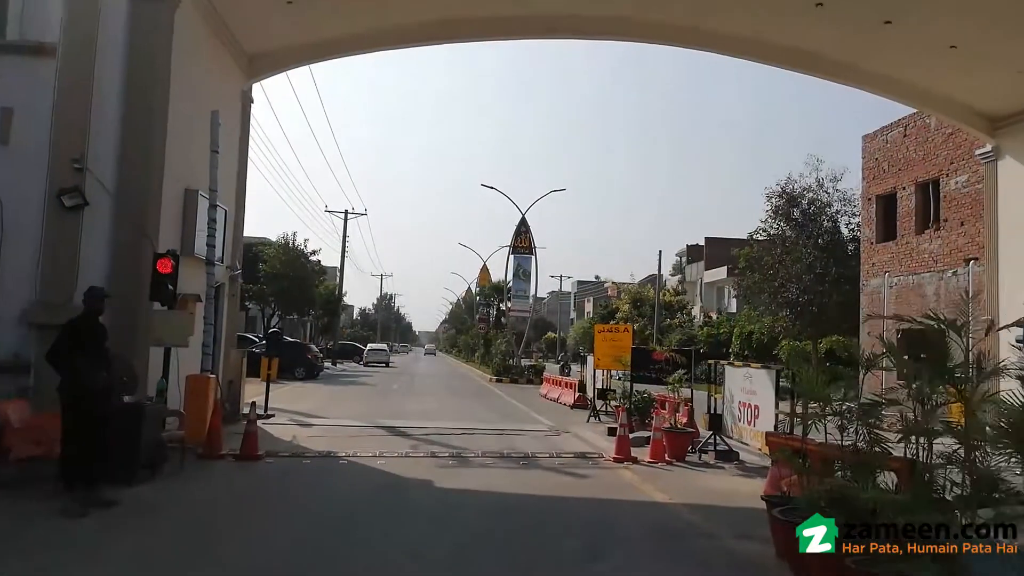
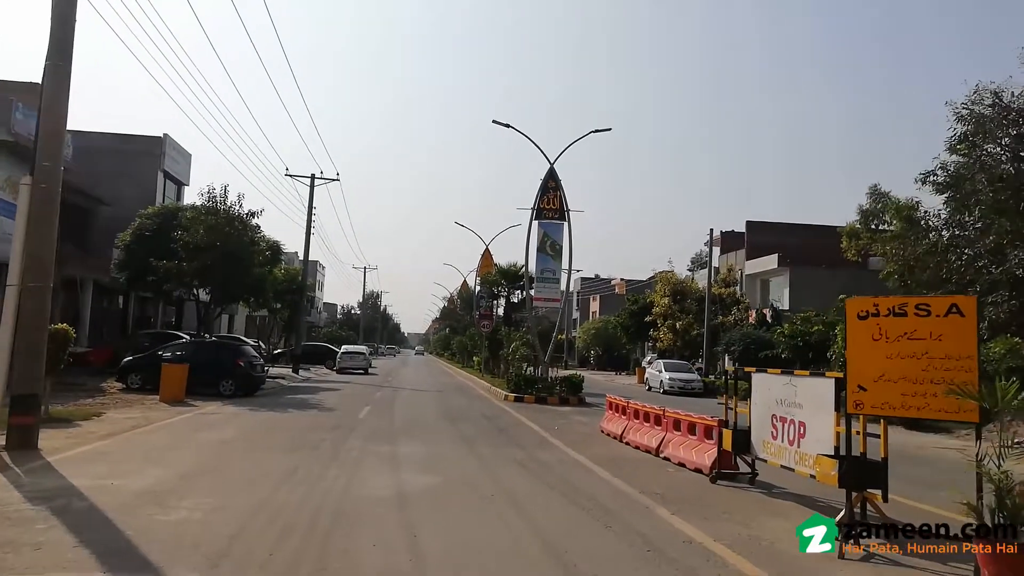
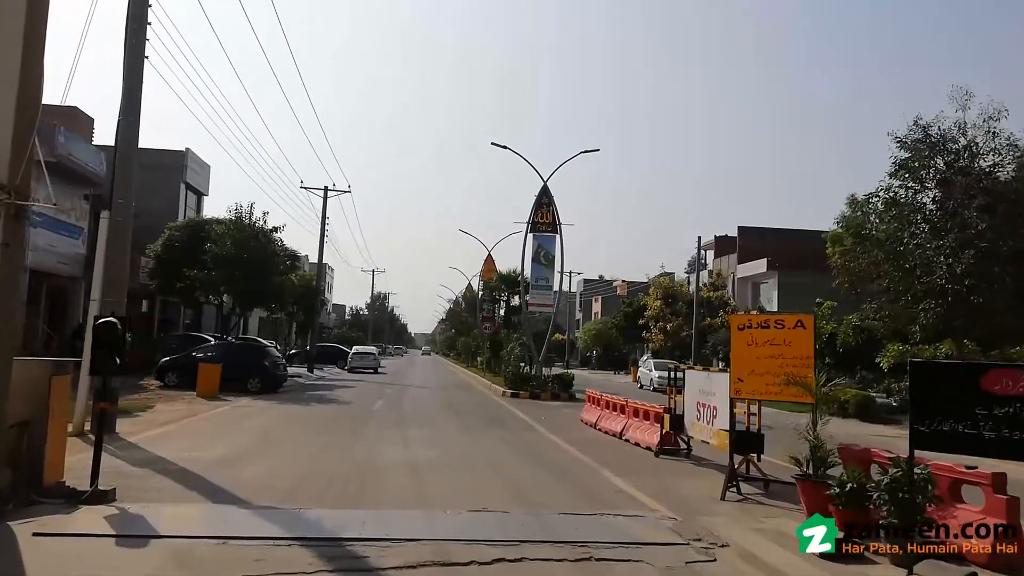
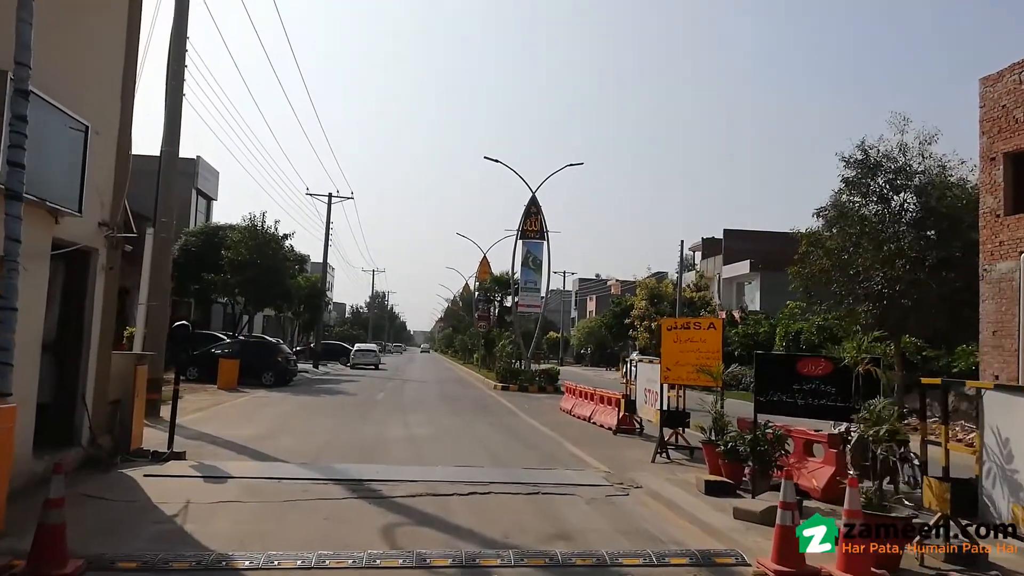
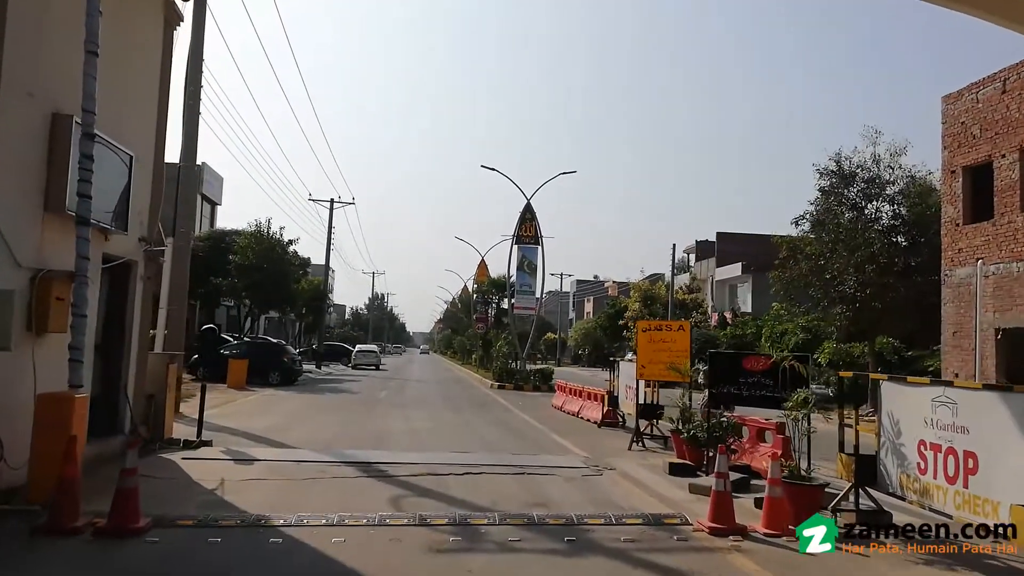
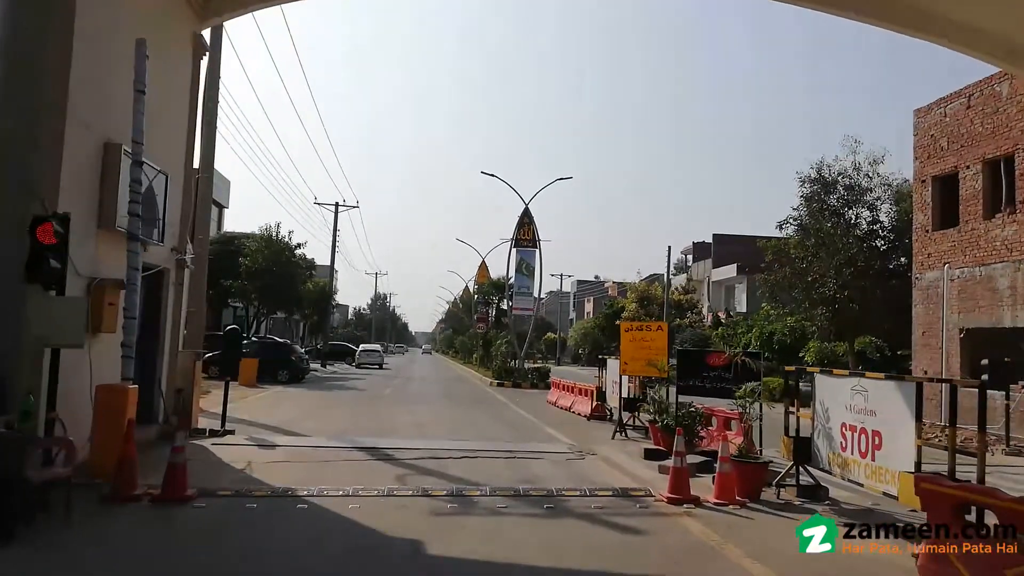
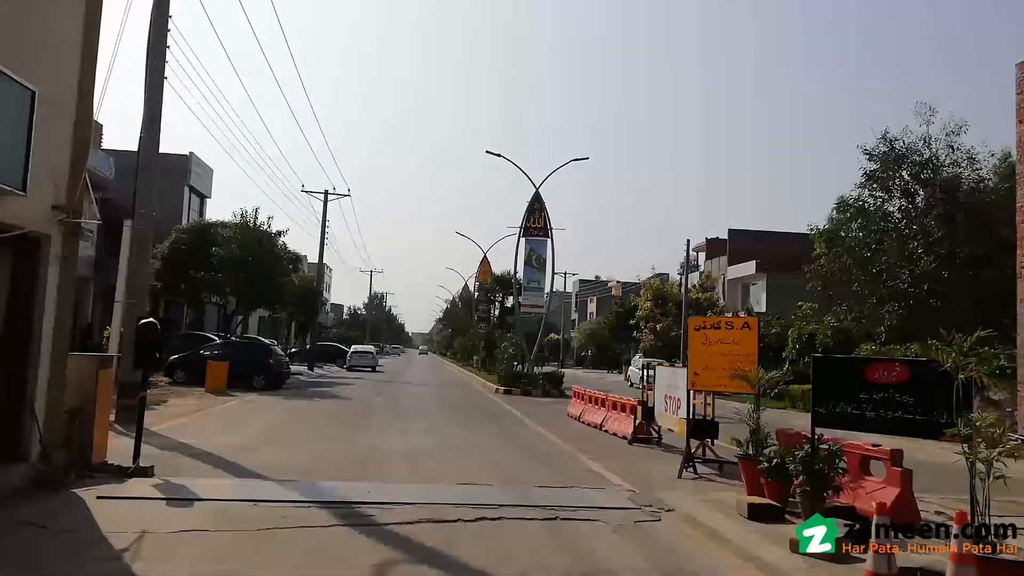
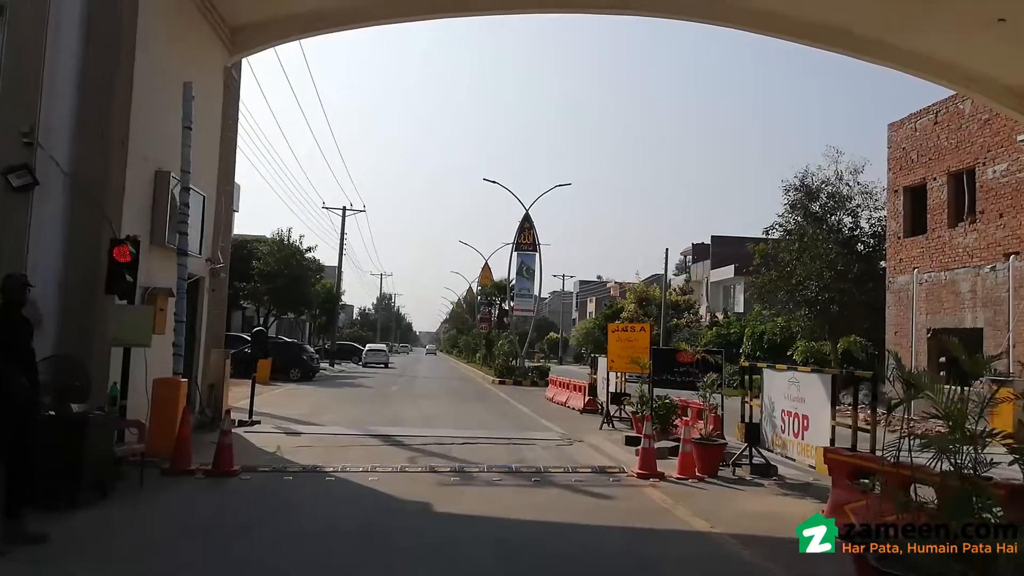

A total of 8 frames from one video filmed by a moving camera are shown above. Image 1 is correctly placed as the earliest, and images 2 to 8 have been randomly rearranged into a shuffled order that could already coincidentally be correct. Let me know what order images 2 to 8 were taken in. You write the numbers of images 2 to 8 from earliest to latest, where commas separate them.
8, 6, 5, 4, 7, 3, 2
